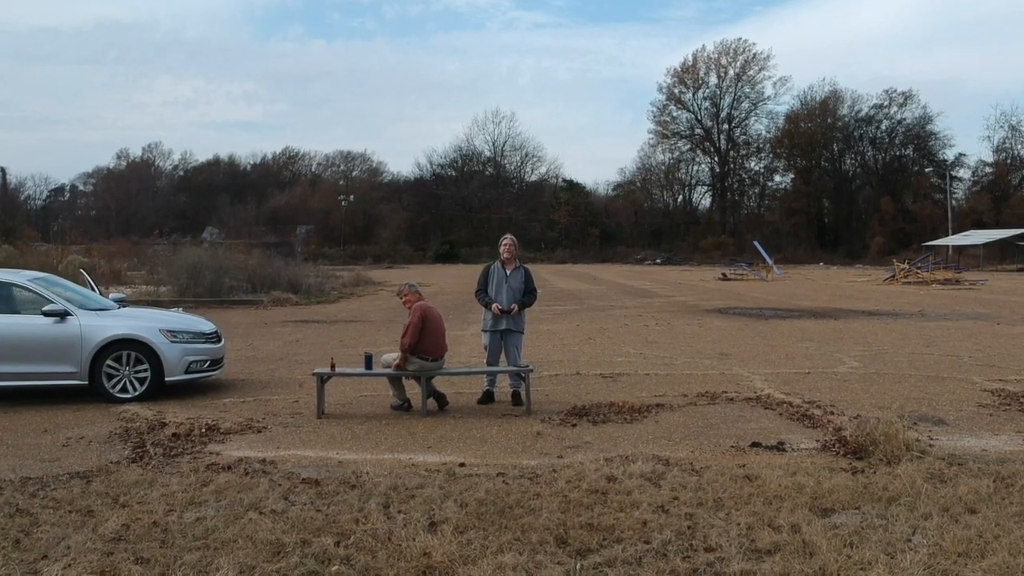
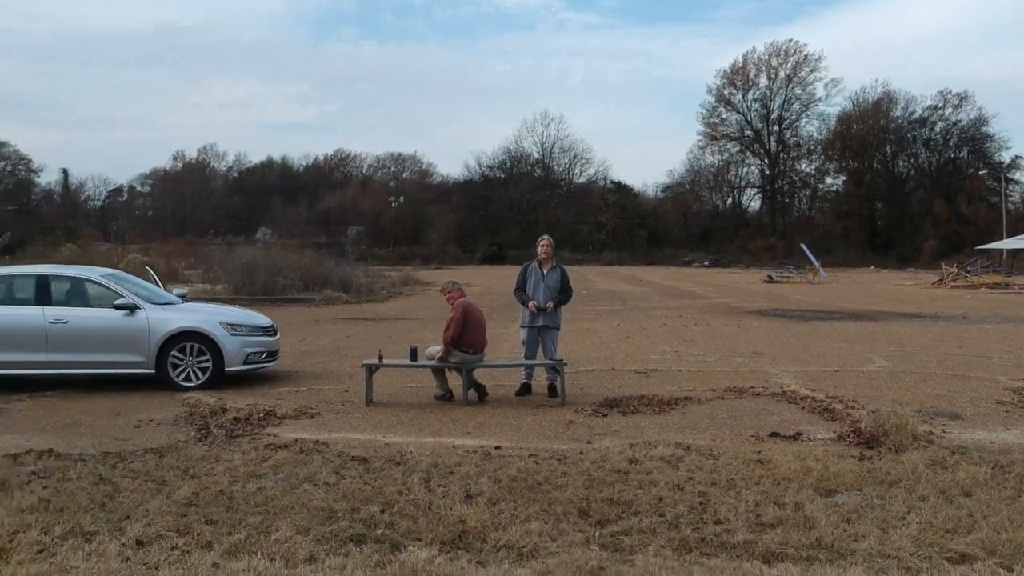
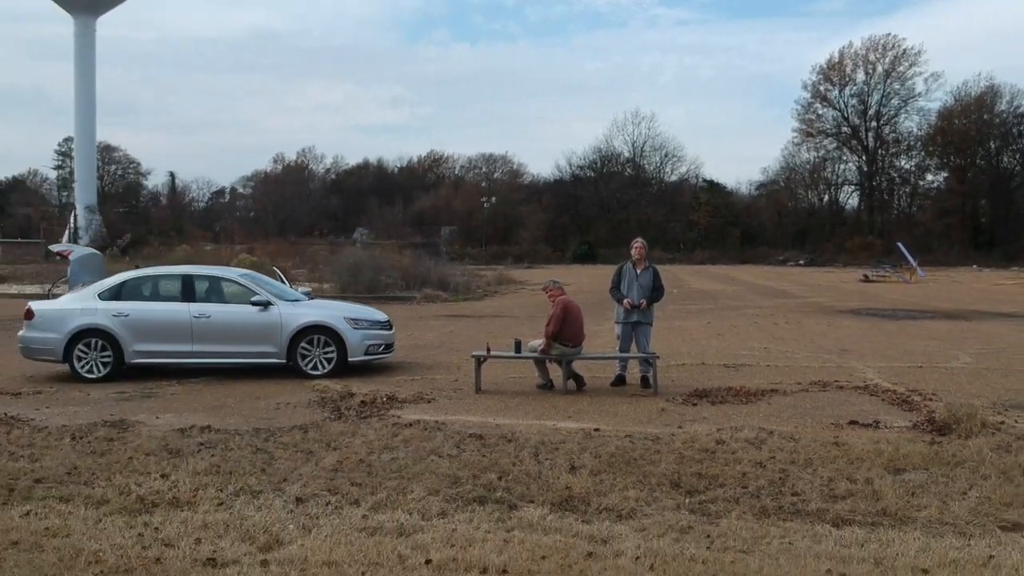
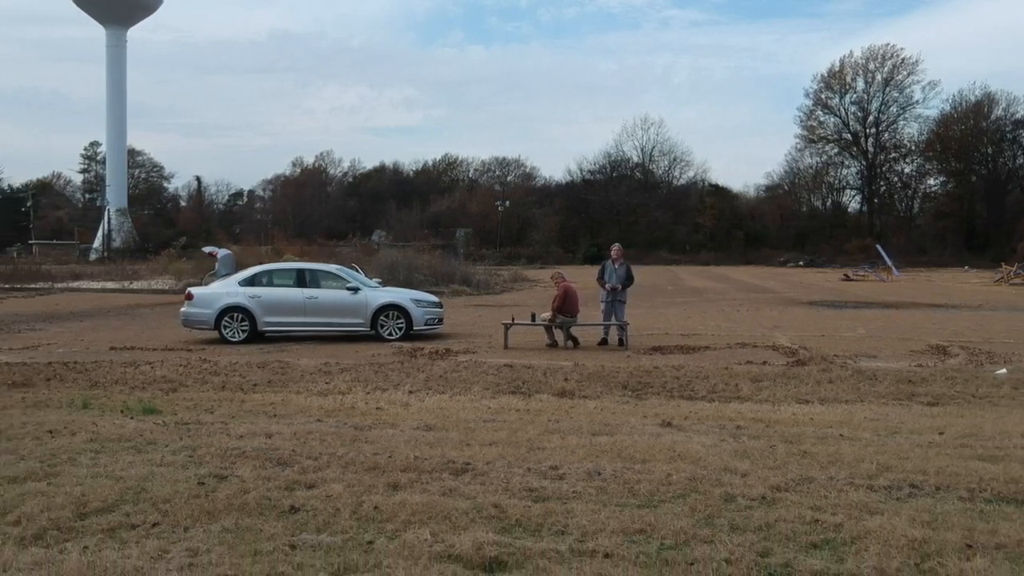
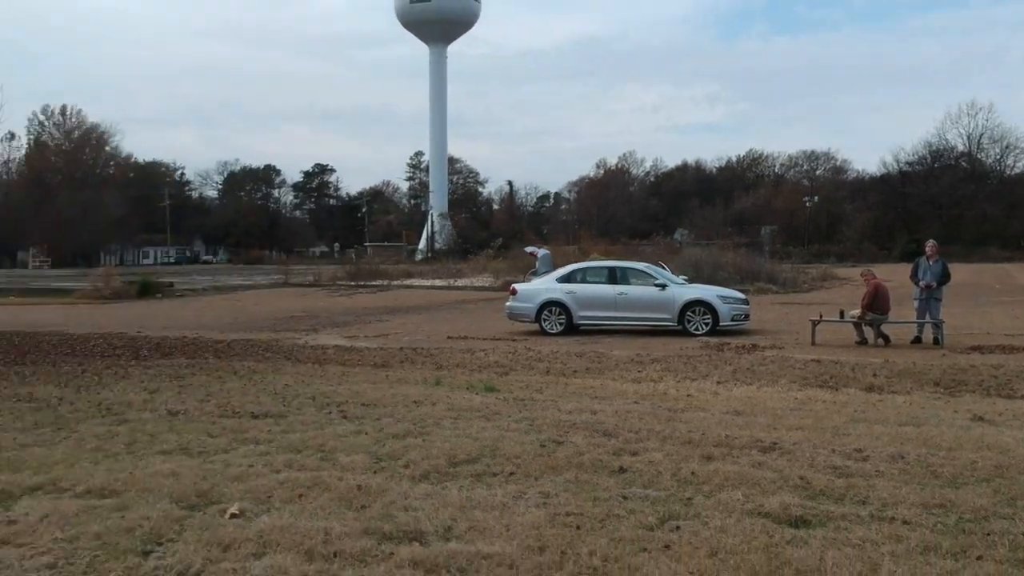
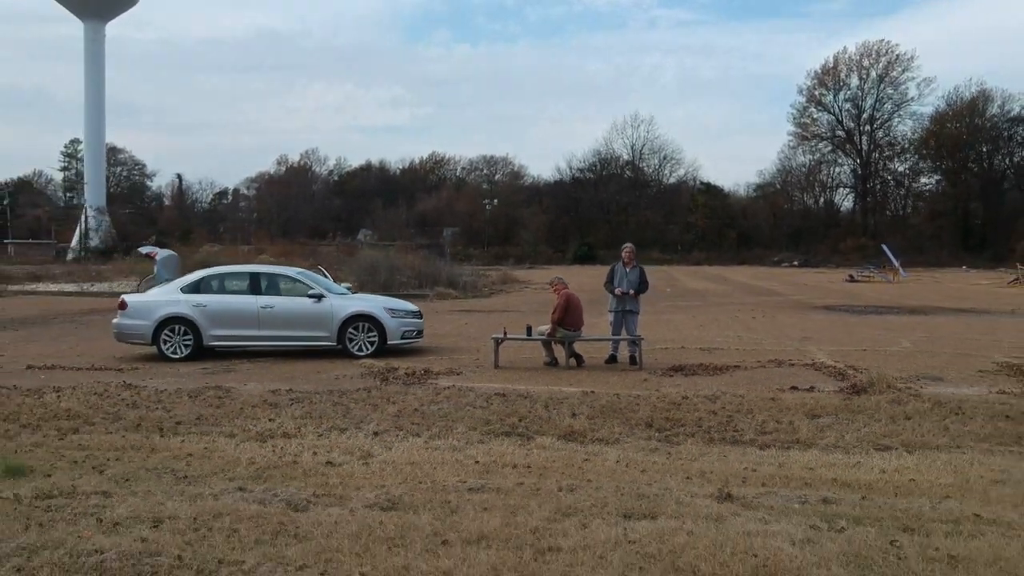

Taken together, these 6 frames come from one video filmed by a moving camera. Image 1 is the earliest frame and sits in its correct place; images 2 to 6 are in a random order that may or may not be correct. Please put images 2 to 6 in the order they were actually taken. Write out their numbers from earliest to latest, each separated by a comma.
2, 3, 6, 4, 5
